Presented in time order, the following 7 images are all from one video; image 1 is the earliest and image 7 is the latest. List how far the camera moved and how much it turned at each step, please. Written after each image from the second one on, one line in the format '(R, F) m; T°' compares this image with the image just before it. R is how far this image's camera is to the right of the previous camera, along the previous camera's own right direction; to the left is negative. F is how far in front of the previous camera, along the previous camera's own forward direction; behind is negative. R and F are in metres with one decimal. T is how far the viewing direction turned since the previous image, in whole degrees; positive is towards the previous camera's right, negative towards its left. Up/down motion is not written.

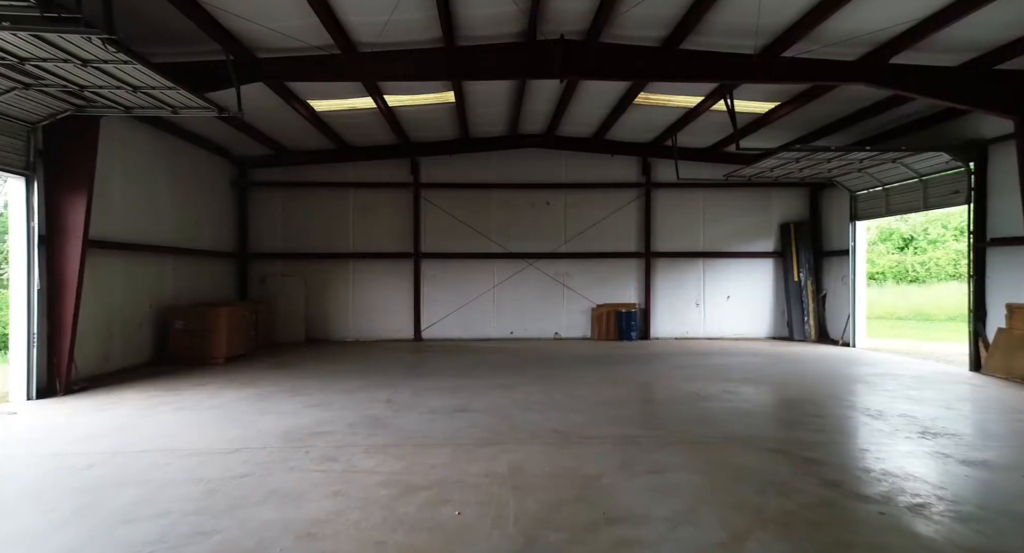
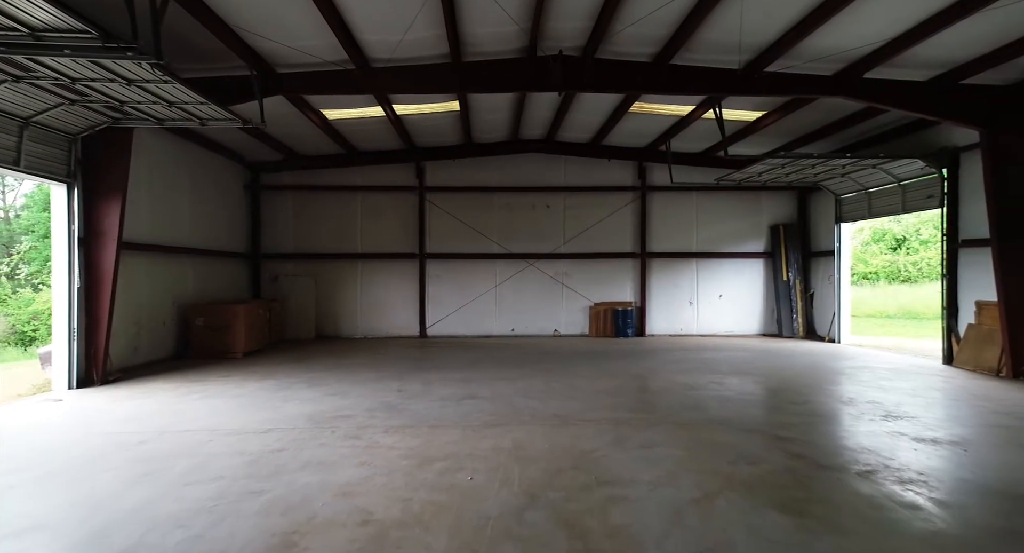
(0.0, -0.4) m; 0°
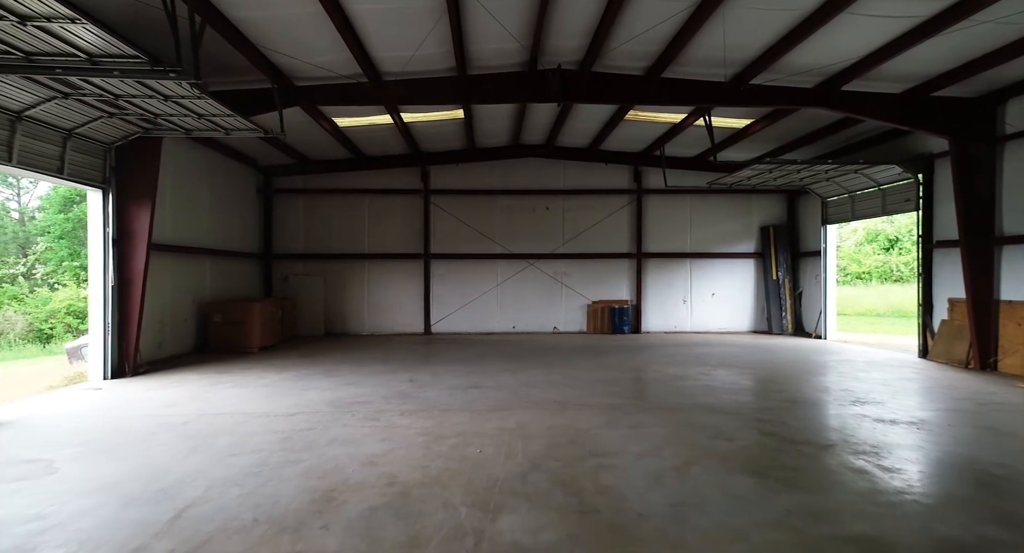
(0.0, -0.4) m; 0°
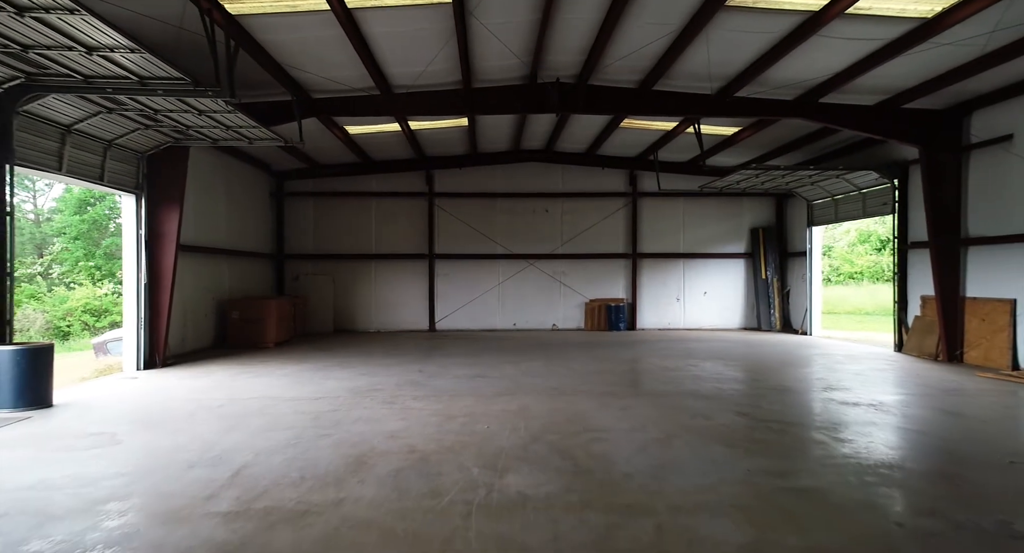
(0.0, -0.5) m; 0°
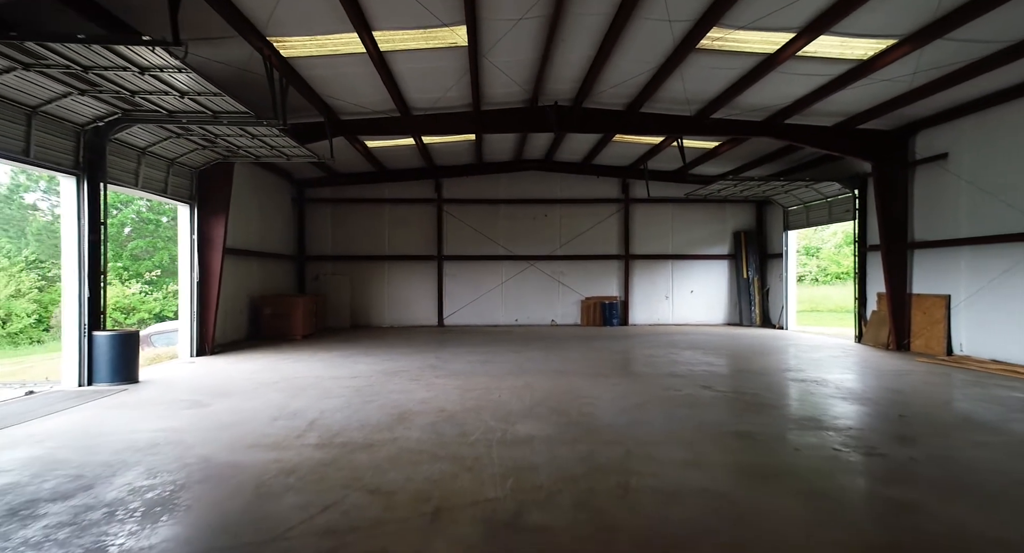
(-0.1, -1.0) m; 0°
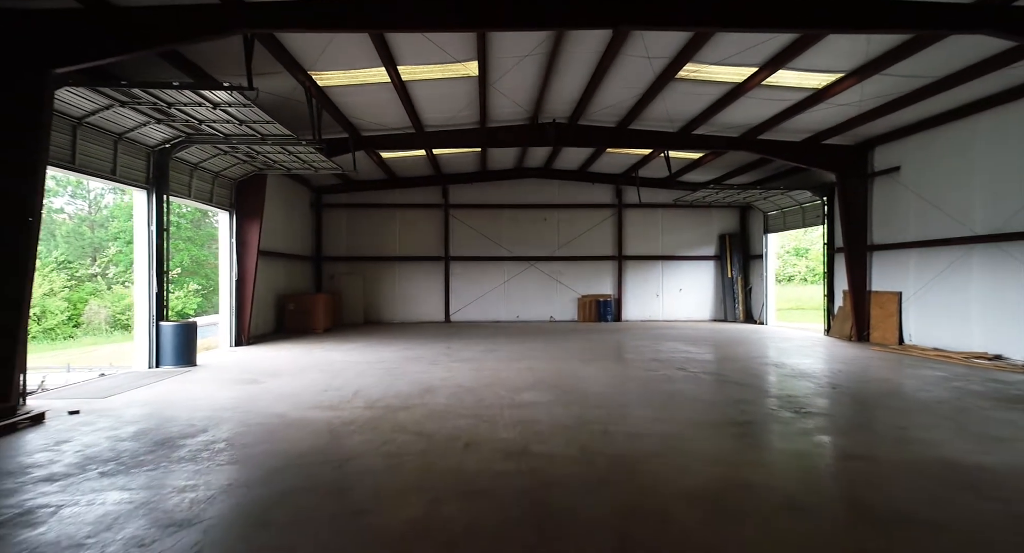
(-0.1, -0.9) m; 0°
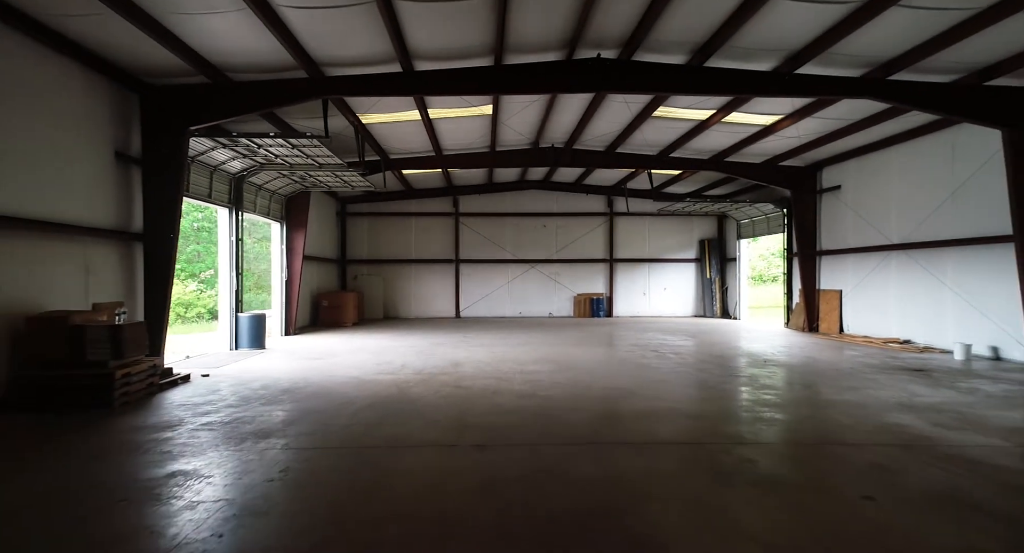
(-0.1, -1.6) m; 0°
